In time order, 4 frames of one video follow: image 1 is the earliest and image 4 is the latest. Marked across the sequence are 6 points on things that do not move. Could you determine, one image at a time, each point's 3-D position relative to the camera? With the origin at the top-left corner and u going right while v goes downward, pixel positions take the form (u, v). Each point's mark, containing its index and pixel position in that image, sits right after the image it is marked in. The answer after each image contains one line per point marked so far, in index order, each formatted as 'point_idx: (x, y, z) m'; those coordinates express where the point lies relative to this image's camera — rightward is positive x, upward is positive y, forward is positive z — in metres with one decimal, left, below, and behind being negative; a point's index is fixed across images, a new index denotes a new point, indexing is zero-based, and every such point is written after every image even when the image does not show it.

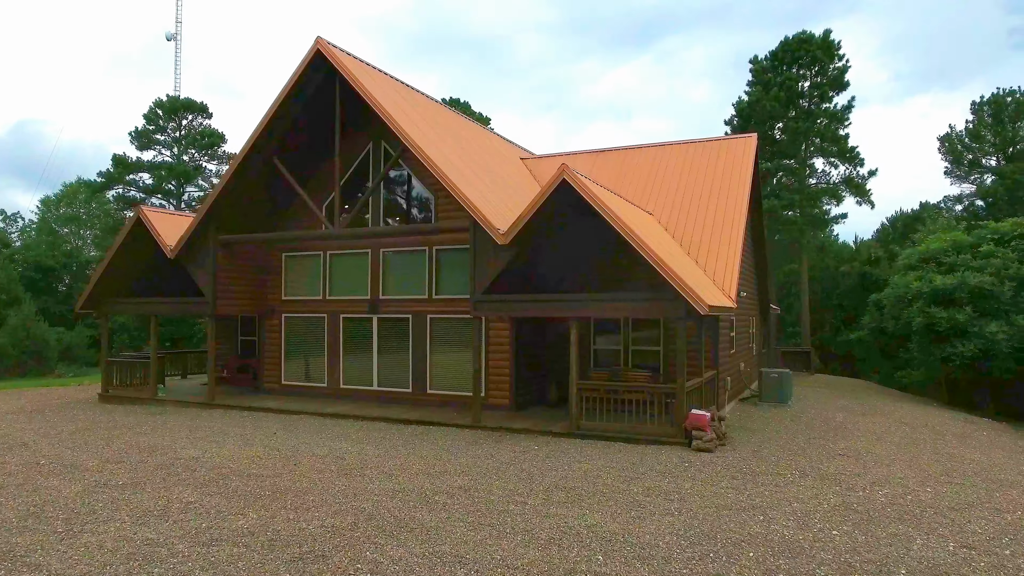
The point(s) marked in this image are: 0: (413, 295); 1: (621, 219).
0: (-1.8, -0.1, +13.2) m
1: (+1.6, +1.0, +10.3) m
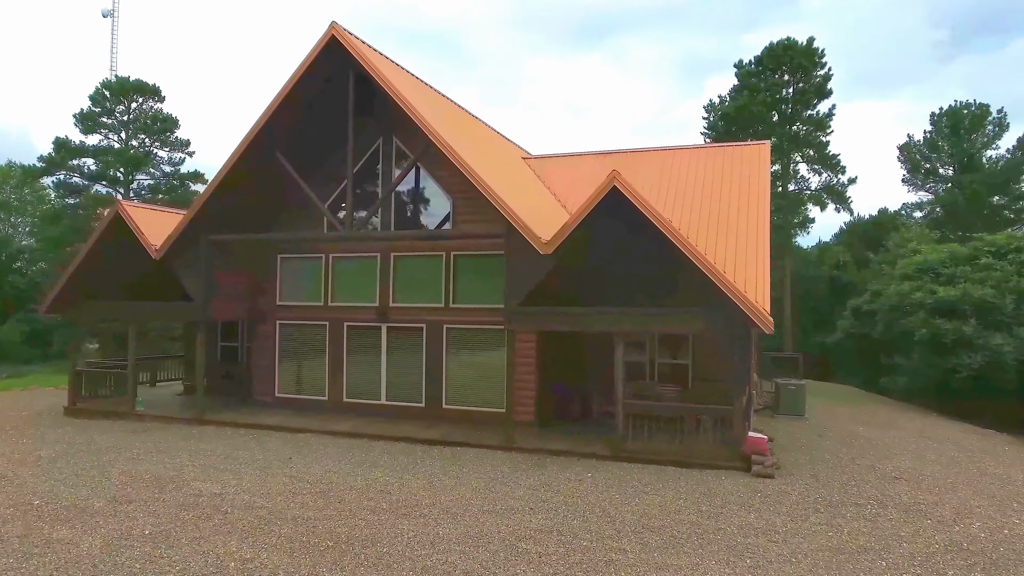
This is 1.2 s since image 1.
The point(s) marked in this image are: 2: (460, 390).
0: (-1.4, -0.3, +12.3) m
1: (+2.2, +0.8, +9.7) m
2: (-0.8, -1.7, +12.0) m
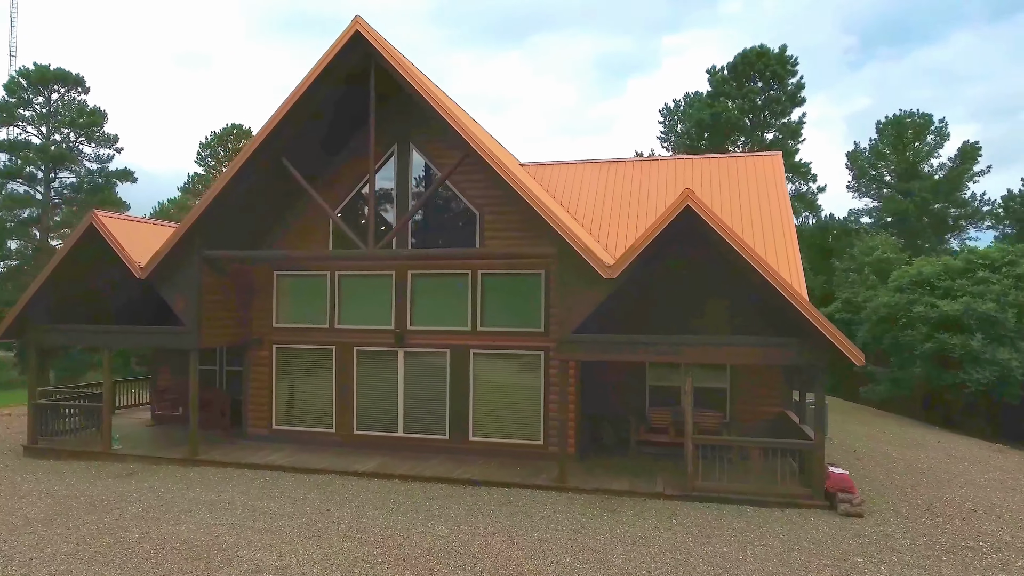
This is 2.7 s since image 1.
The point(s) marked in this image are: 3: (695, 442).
0: (-0.9, -0.6, +11.3) m
1: (+2.9, +0.4, +9.1) m
2: (-0.3, -2.0, +11.1) m
3: (+2.3, -1.9, +9.3) m
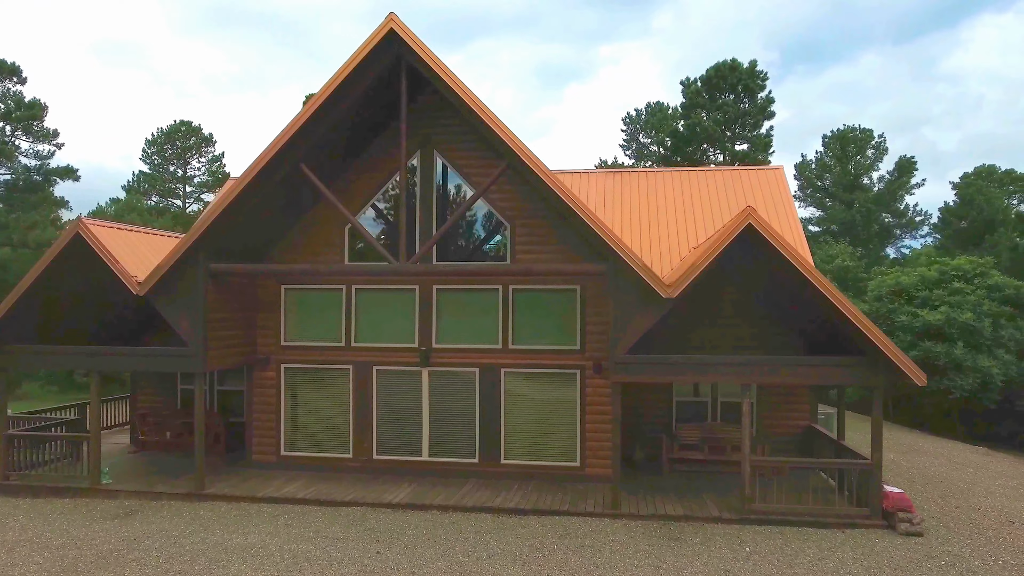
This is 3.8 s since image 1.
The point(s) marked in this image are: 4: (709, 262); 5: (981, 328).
0: (-0.5, -0.8, +10.7) m
1: (+3.6, +0.2, +9.0) m
2: (+0.1, -2.2, +10.6) m
3: (+2.9, -2.2, +9.1) m
4: (+2.3, +0.3, +8.9) m
5: (+10.0, -0.8, +15.7) m
